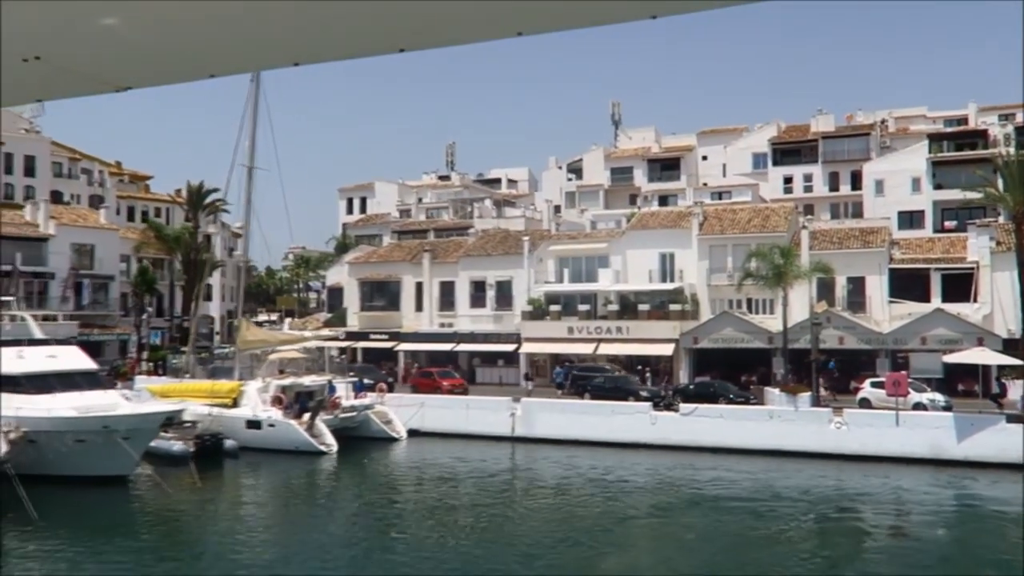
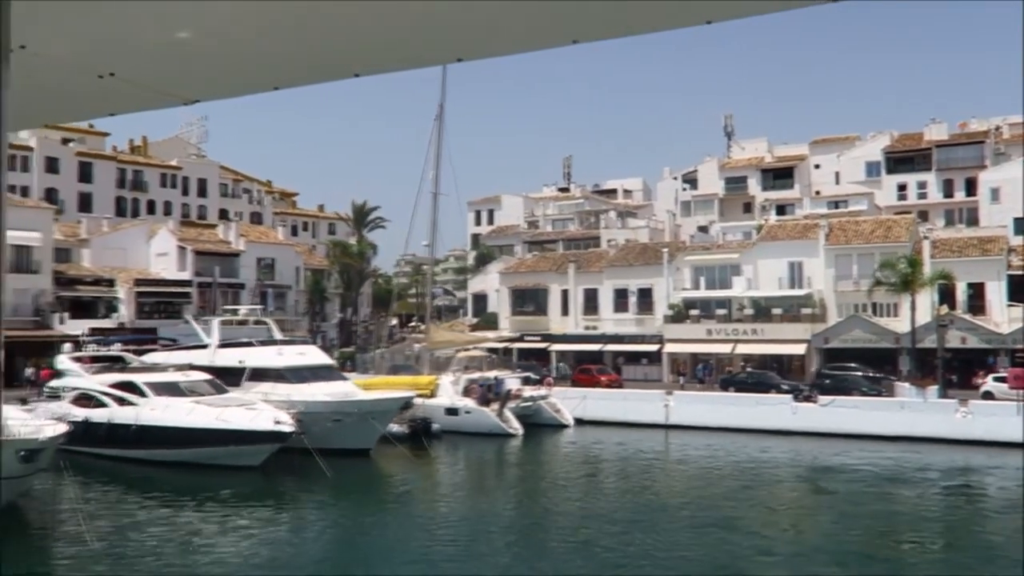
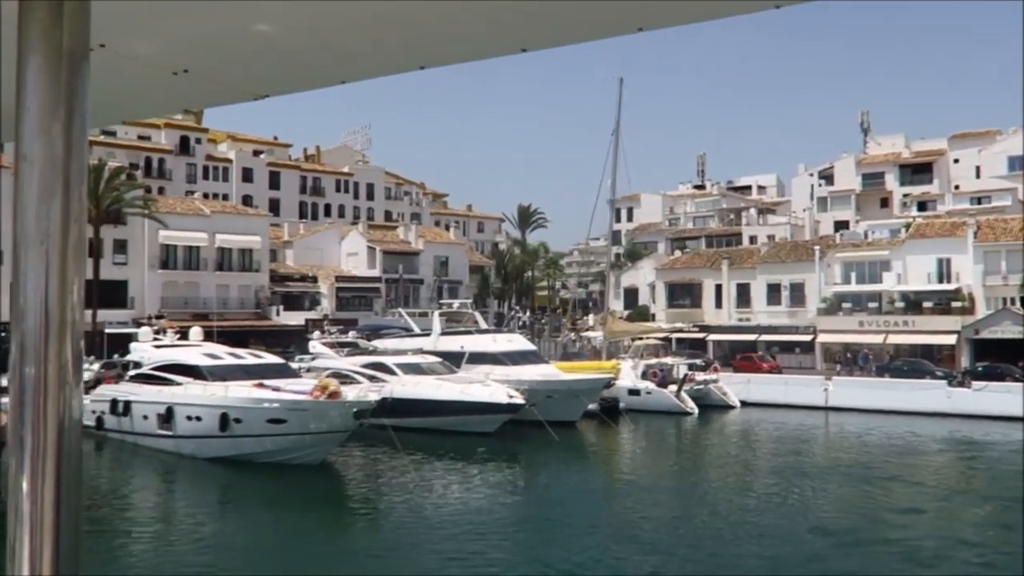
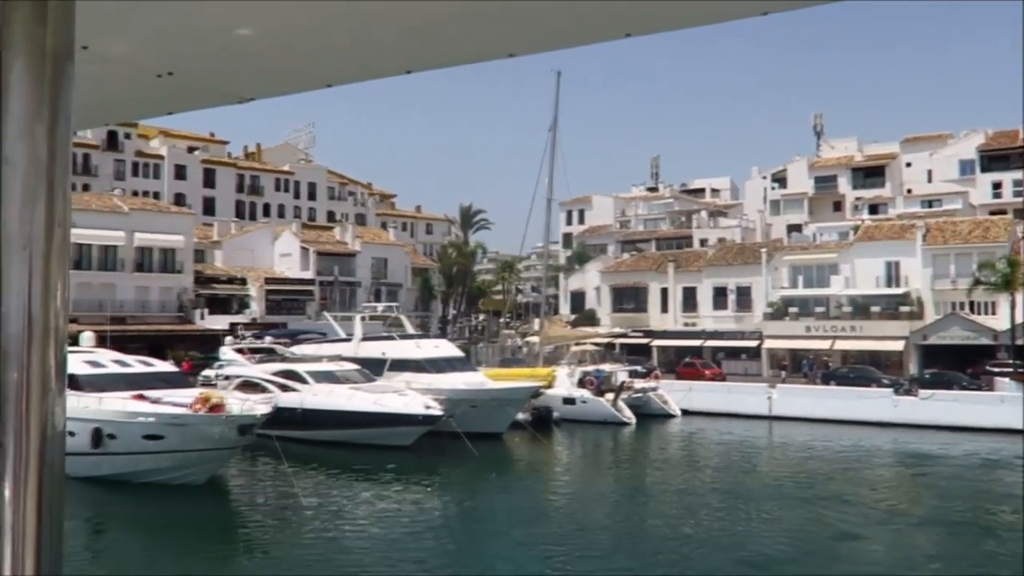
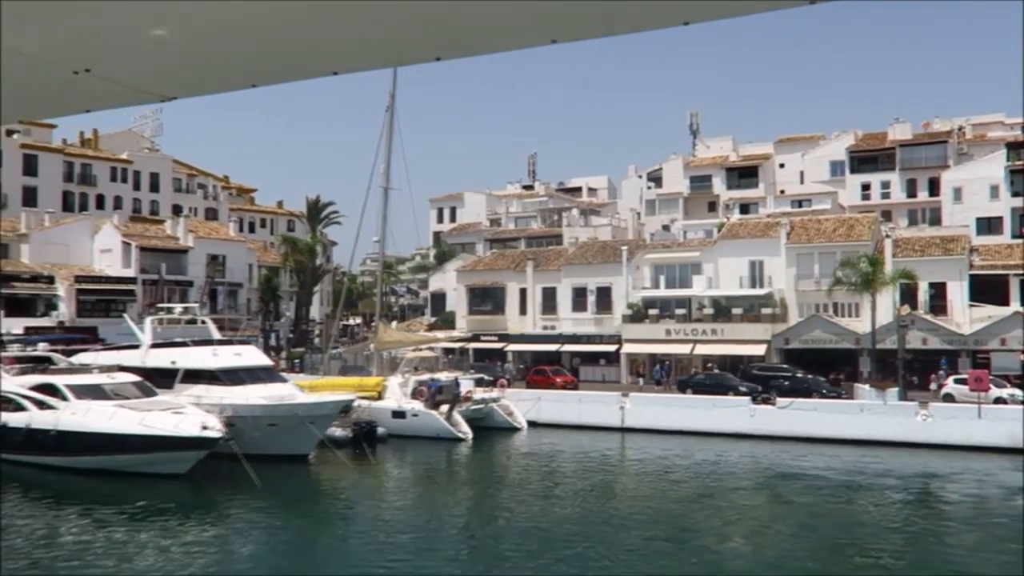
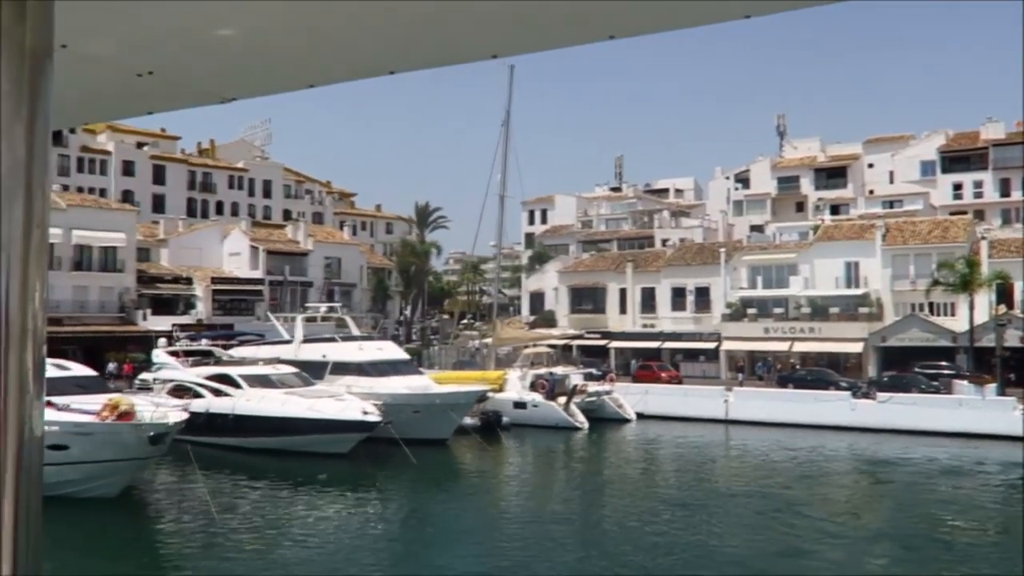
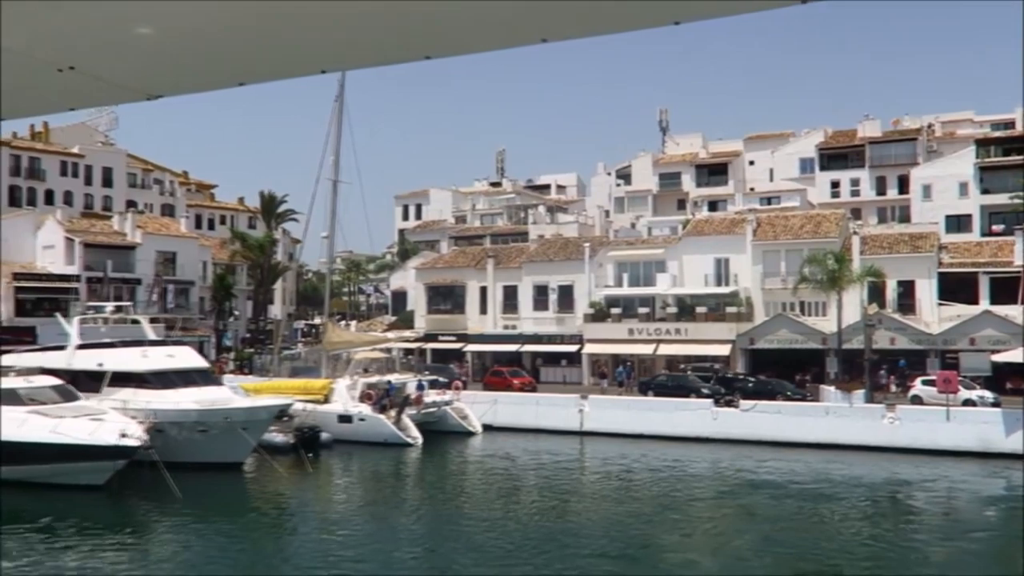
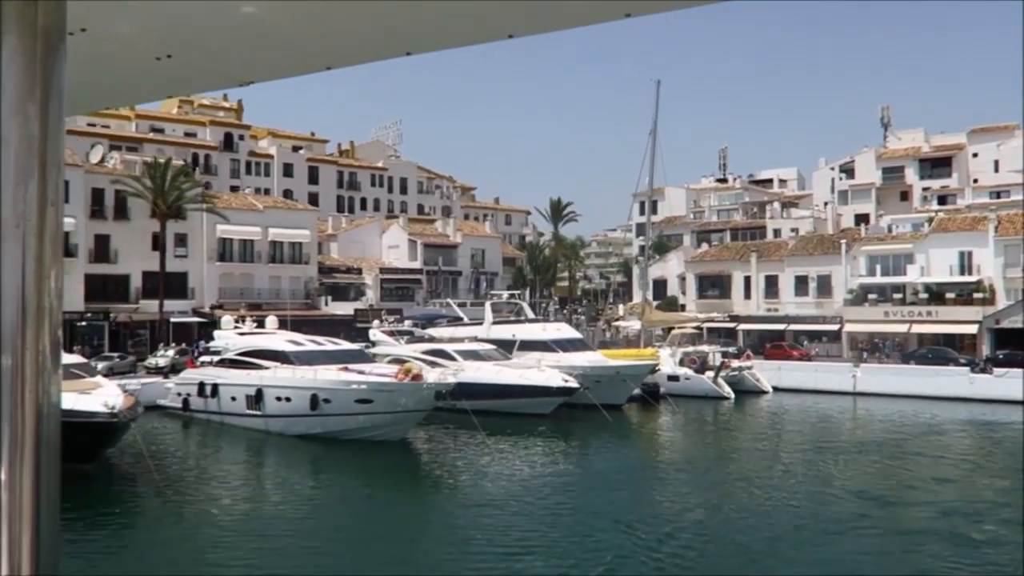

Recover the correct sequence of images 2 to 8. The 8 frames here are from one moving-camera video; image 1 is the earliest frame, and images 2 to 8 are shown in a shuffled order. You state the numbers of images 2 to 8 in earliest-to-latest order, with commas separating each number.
7, 5, 2, 6, 4, 3, 8
